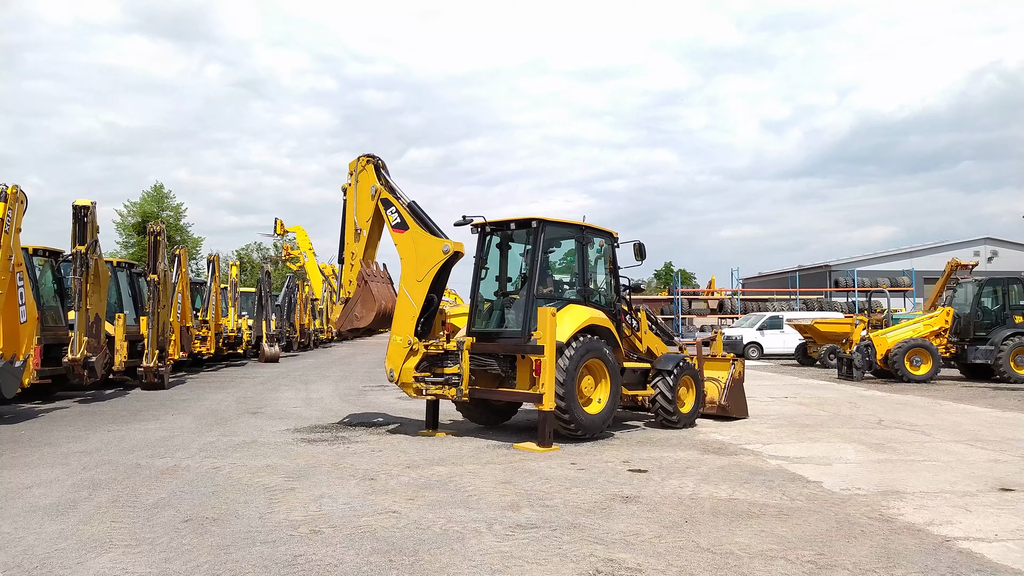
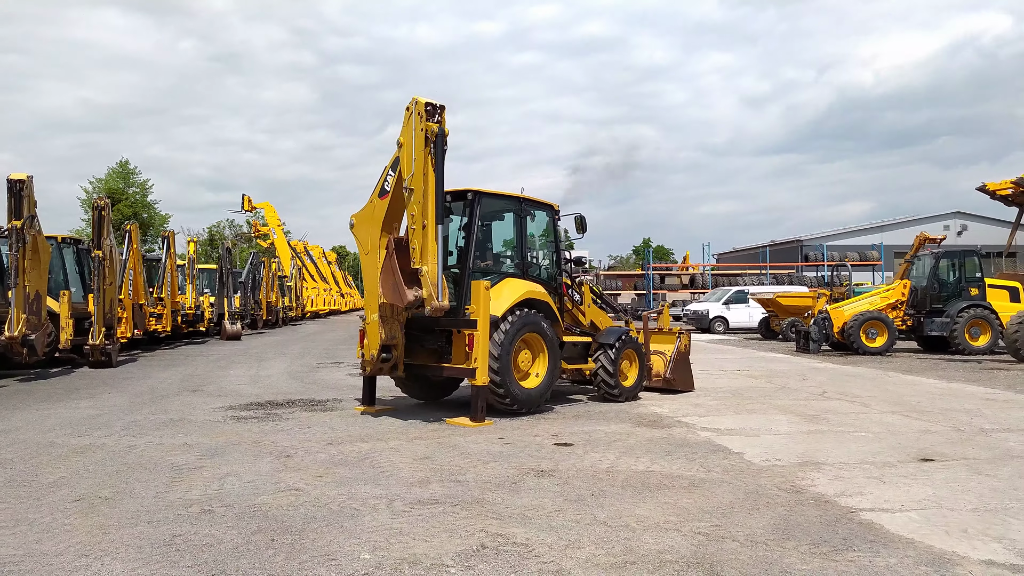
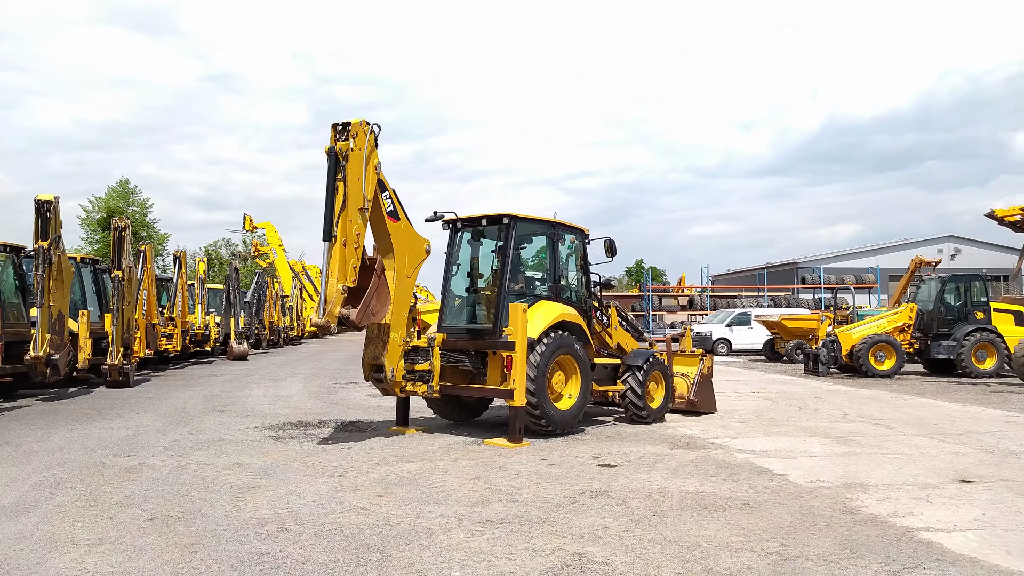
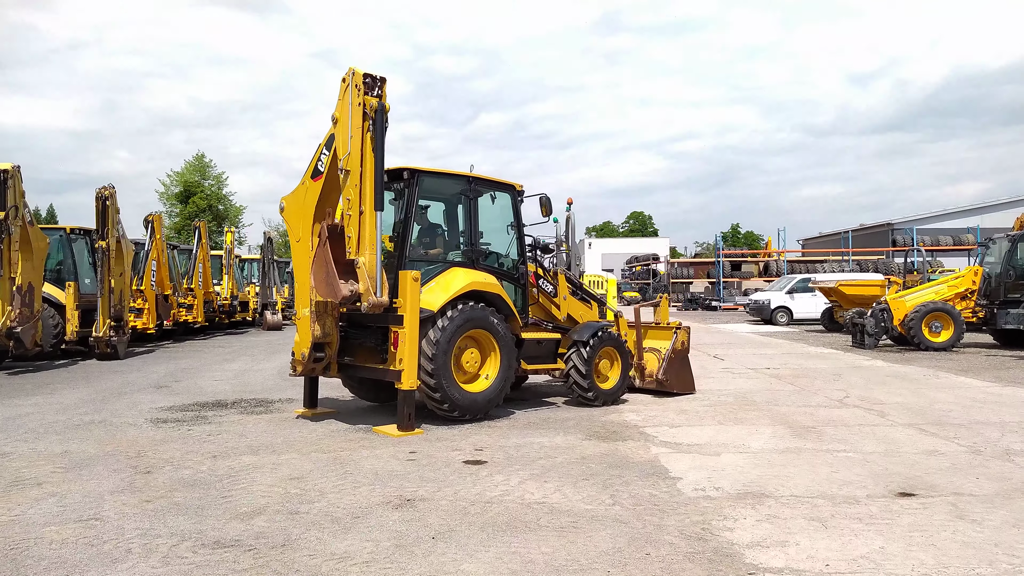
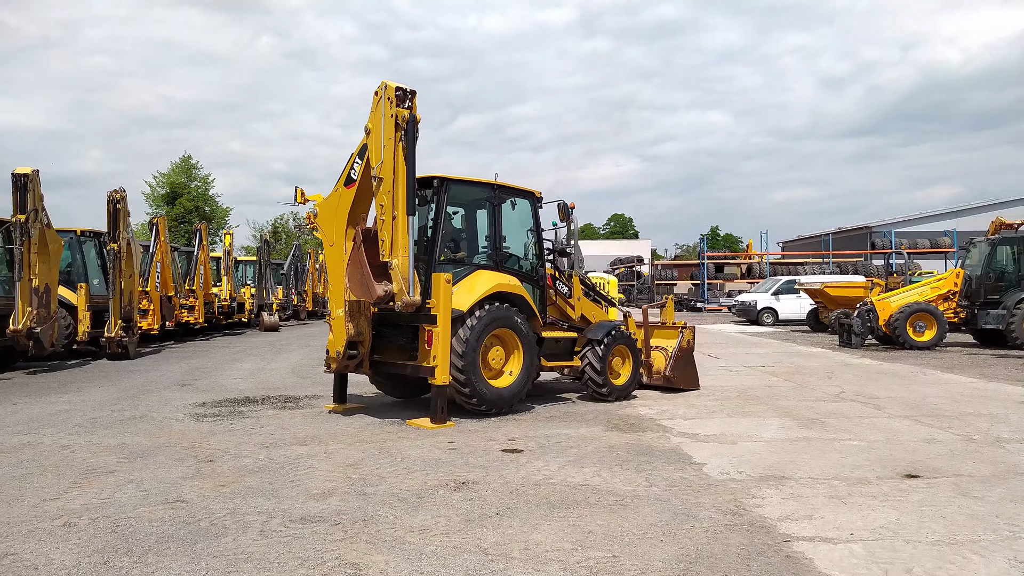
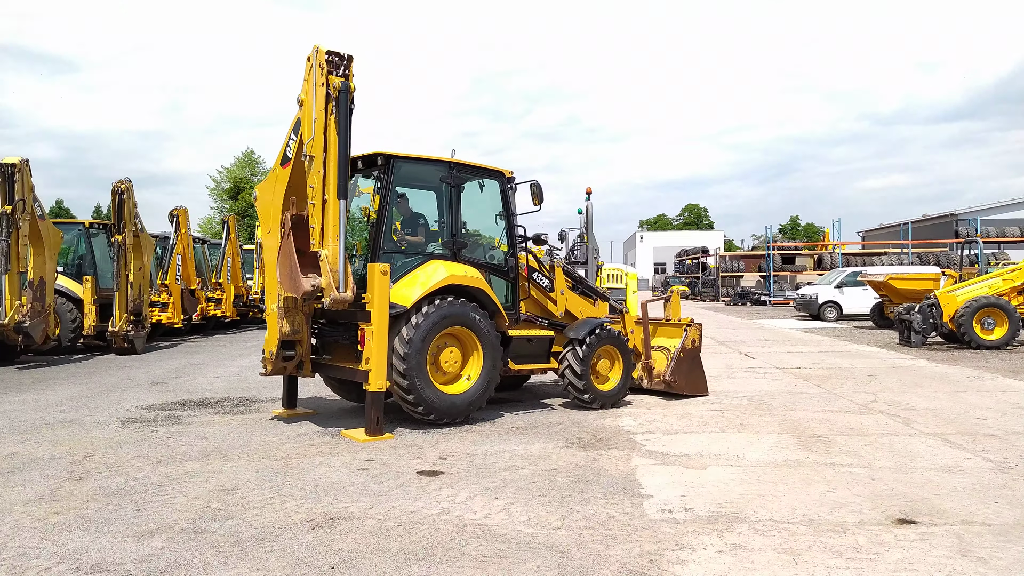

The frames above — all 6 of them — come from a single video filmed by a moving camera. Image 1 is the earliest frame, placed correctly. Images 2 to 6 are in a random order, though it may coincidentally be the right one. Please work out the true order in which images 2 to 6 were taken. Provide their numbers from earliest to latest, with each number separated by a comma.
3, 2, 5, 4, 6
